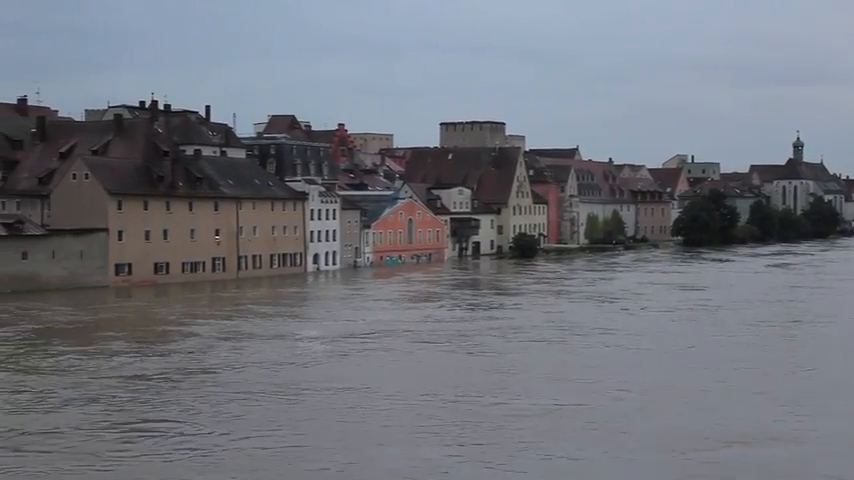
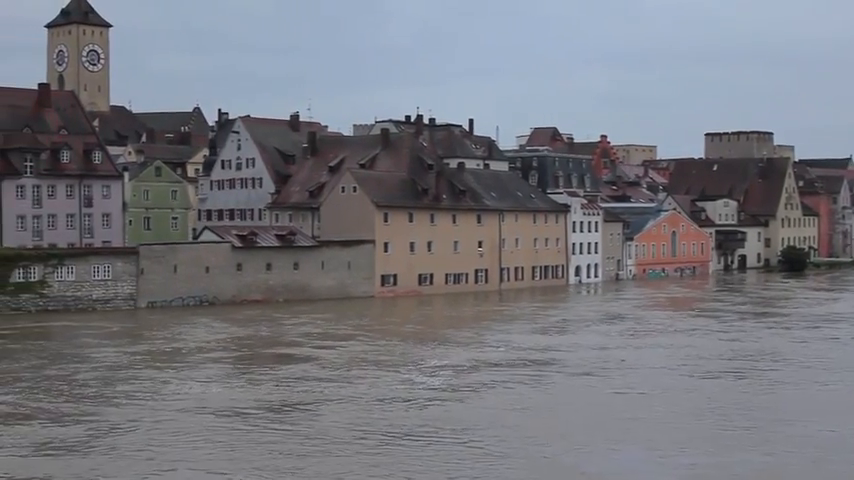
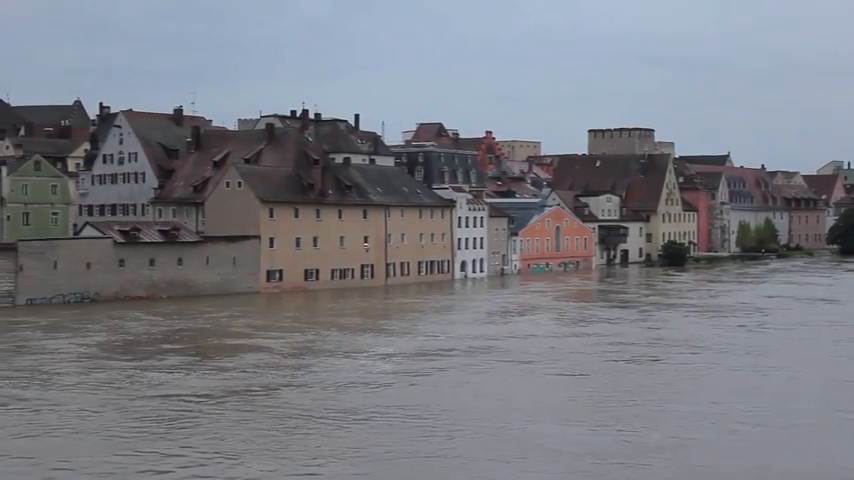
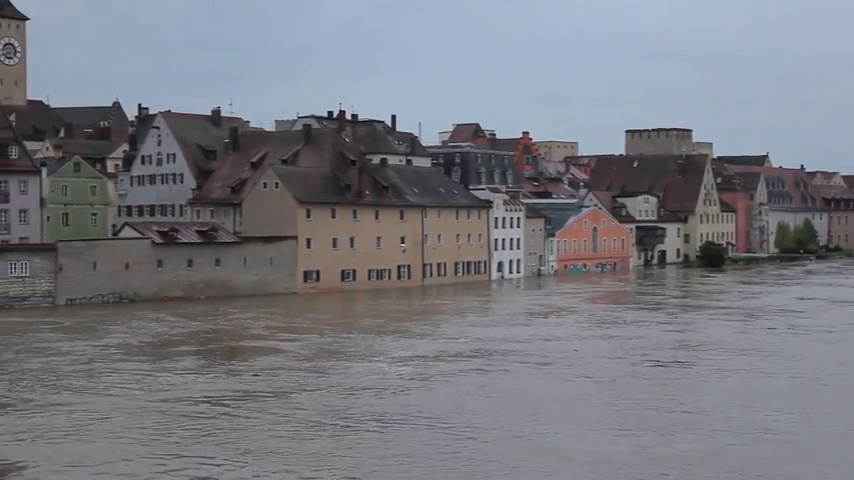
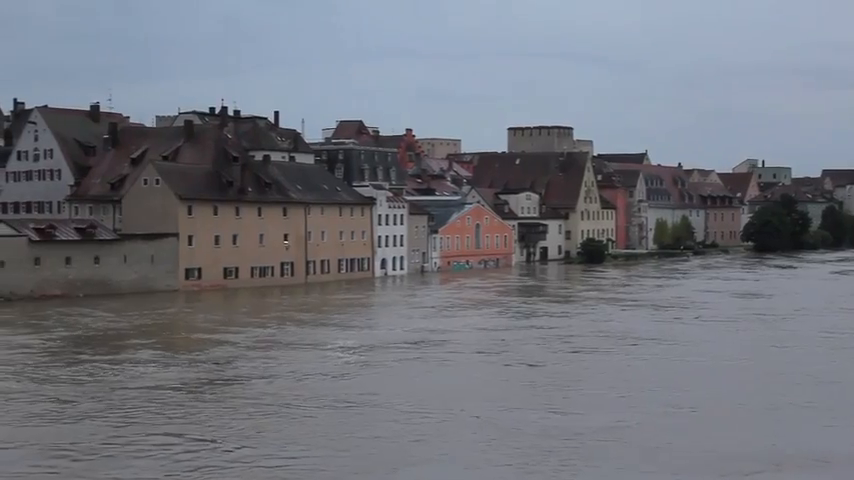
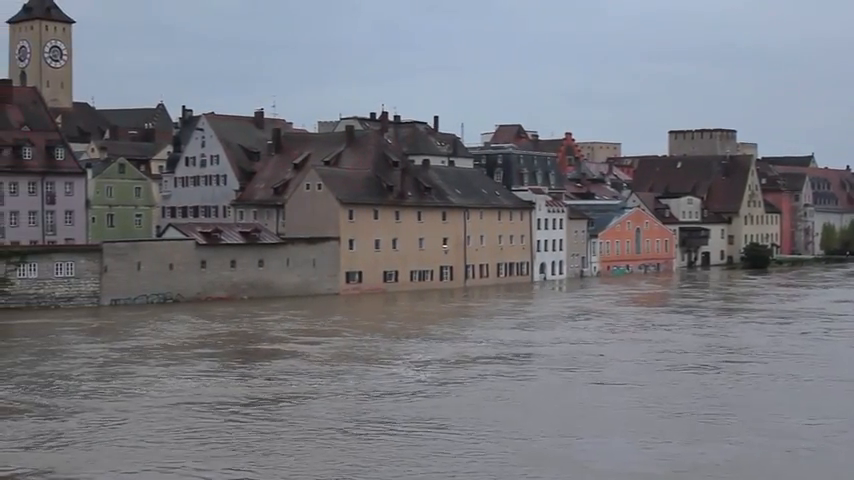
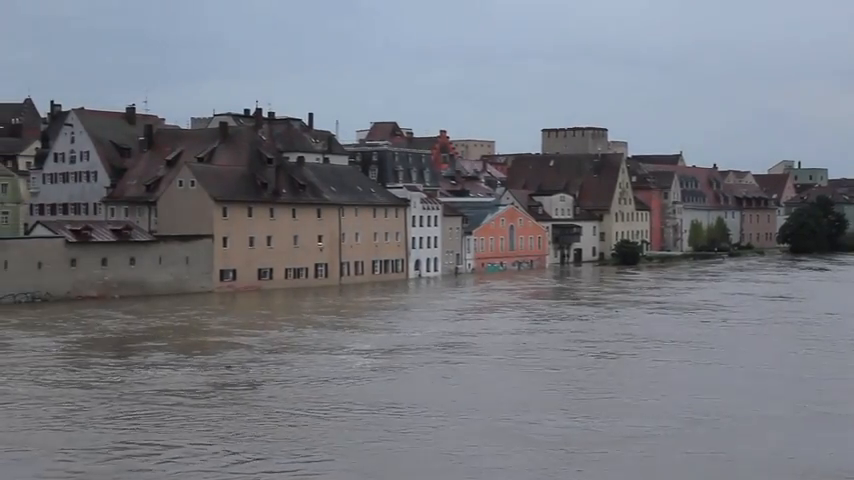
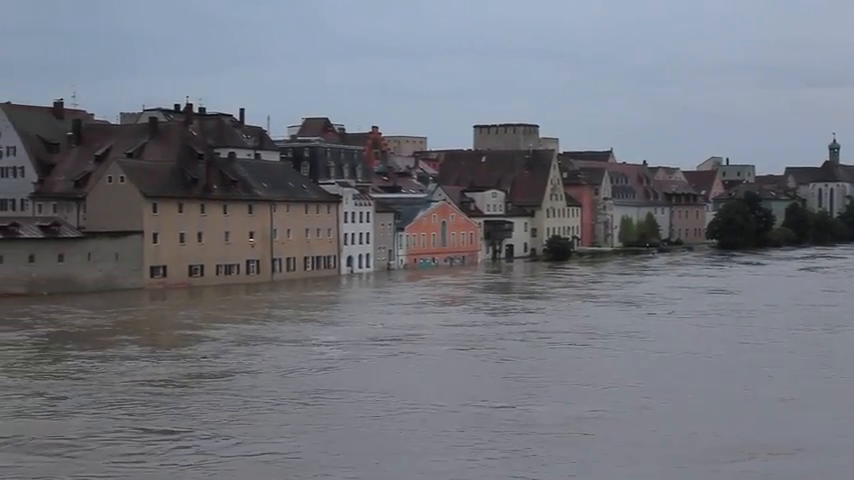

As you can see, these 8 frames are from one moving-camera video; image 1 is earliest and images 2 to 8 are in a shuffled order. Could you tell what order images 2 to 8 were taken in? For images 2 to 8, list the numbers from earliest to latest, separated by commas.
8, 5, 7, 3, 4, 6, 2
